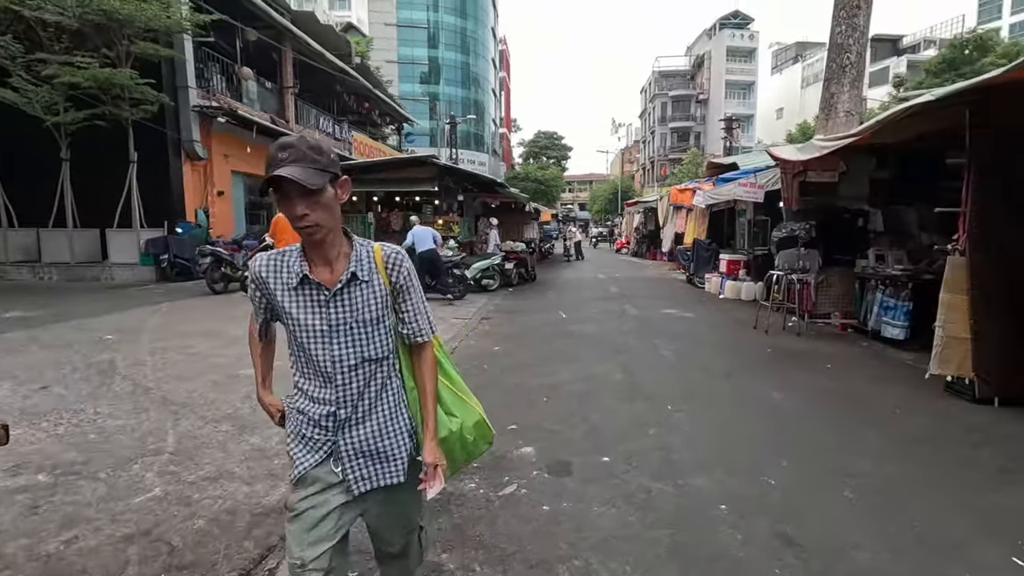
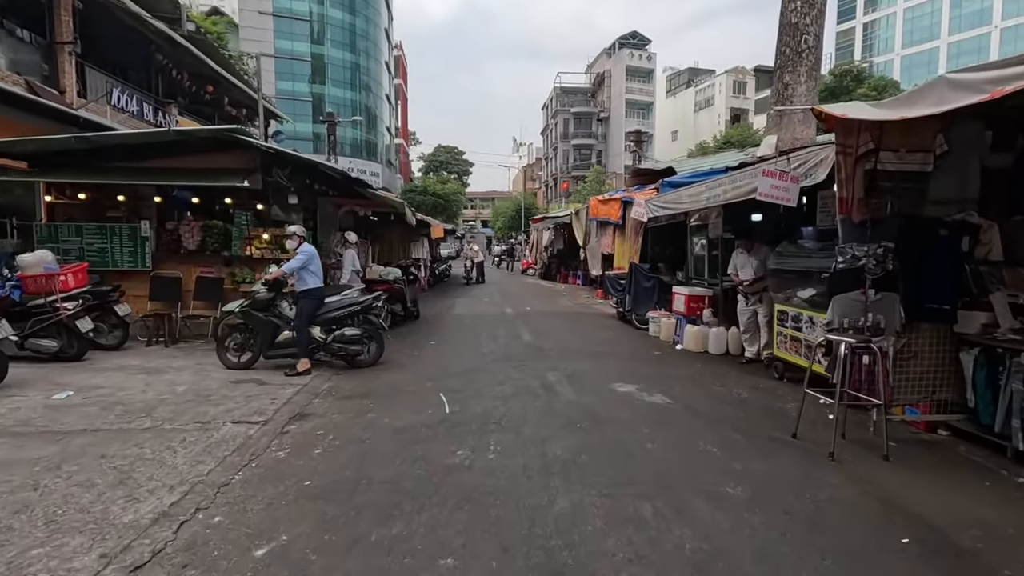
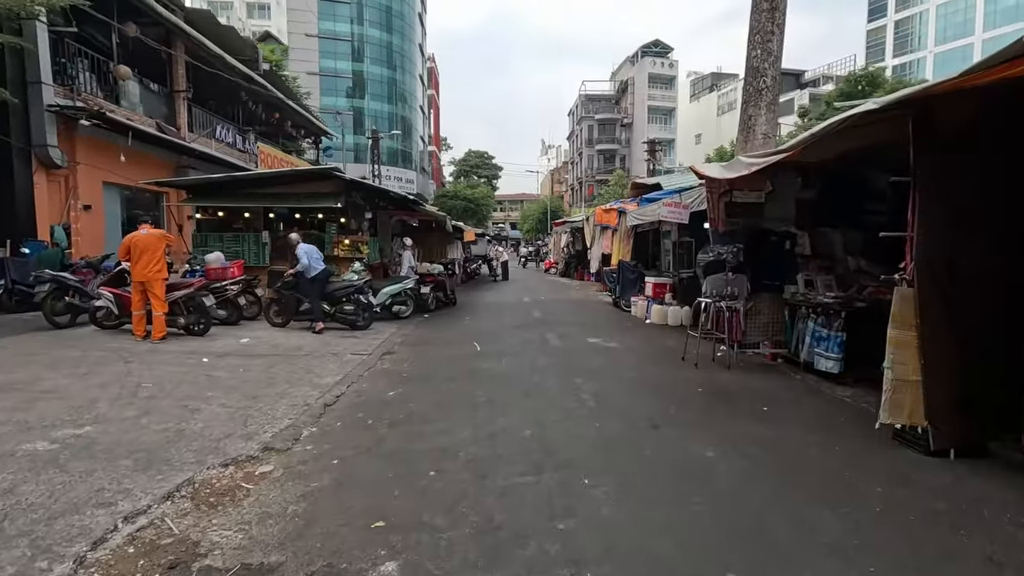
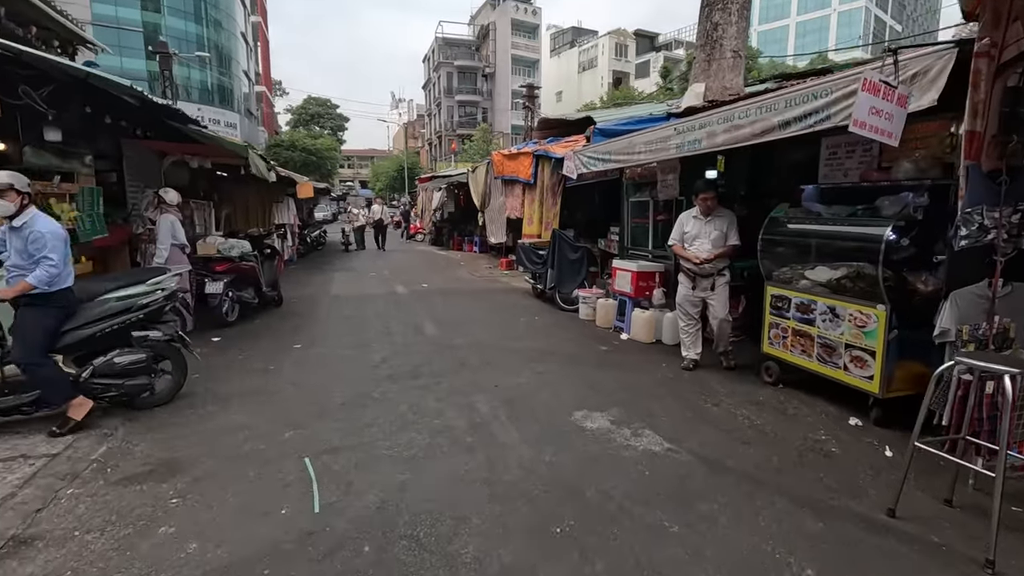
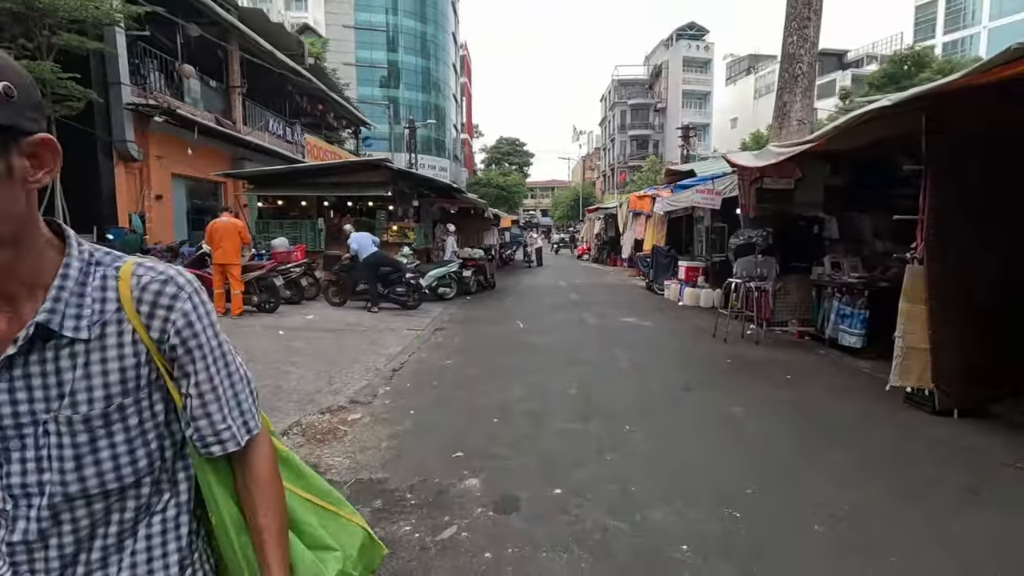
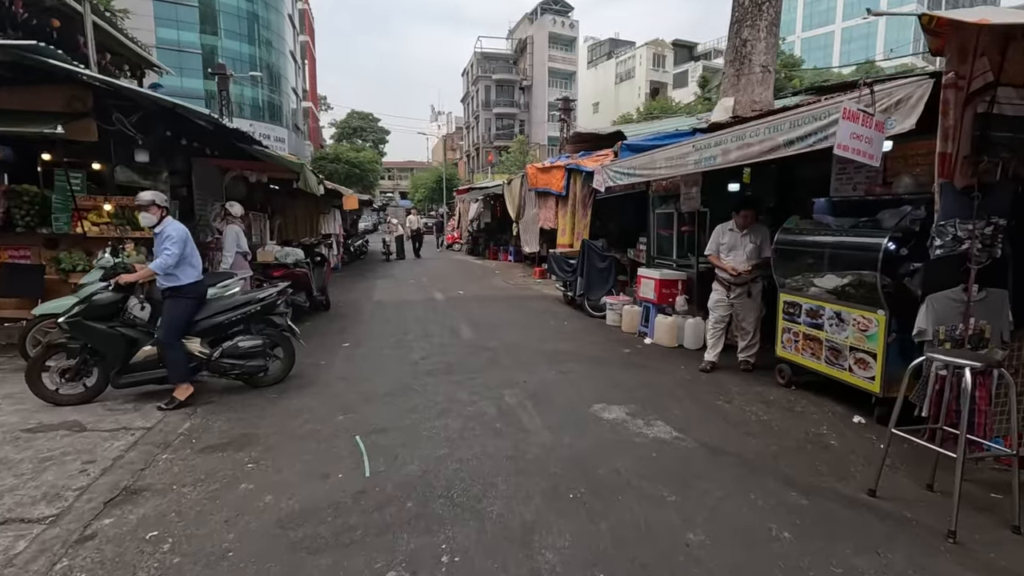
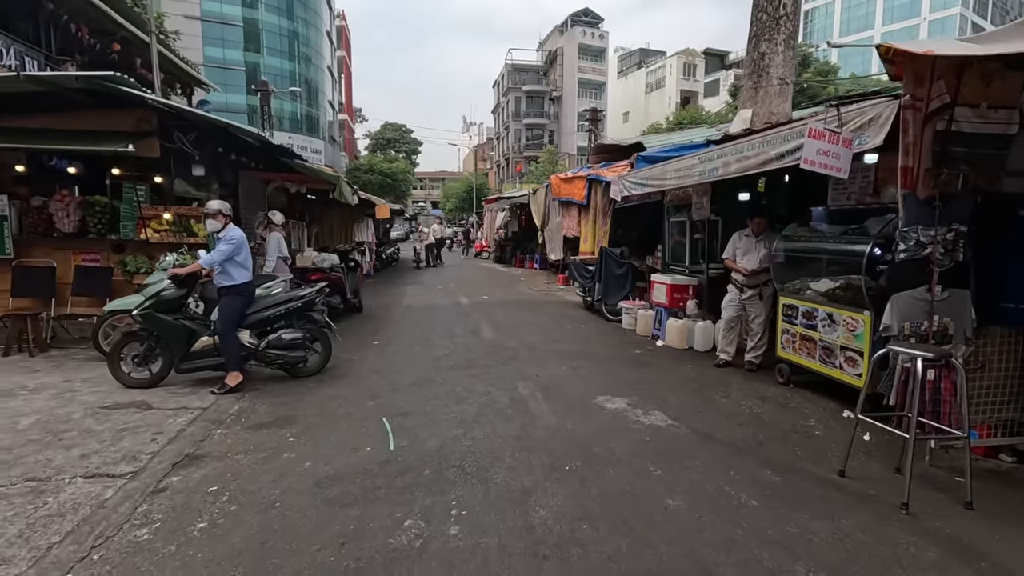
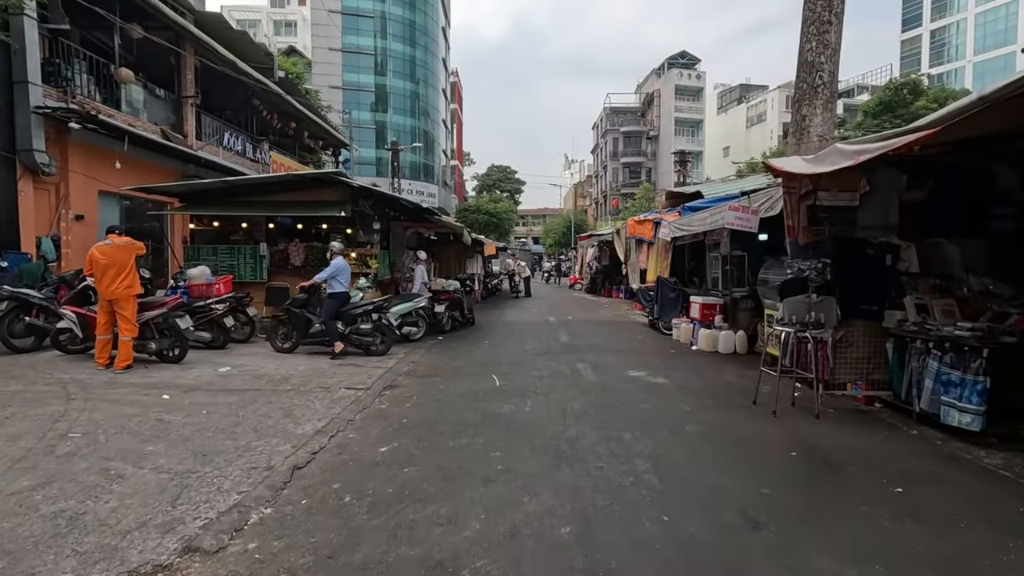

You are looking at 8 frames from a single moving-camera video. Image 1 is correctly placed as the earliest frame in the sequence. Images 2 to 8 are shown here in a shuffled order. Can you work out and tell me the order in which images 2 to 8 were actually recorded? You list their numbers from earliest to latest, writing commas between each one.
5, 3, 8, 2, 7, 6, 4
